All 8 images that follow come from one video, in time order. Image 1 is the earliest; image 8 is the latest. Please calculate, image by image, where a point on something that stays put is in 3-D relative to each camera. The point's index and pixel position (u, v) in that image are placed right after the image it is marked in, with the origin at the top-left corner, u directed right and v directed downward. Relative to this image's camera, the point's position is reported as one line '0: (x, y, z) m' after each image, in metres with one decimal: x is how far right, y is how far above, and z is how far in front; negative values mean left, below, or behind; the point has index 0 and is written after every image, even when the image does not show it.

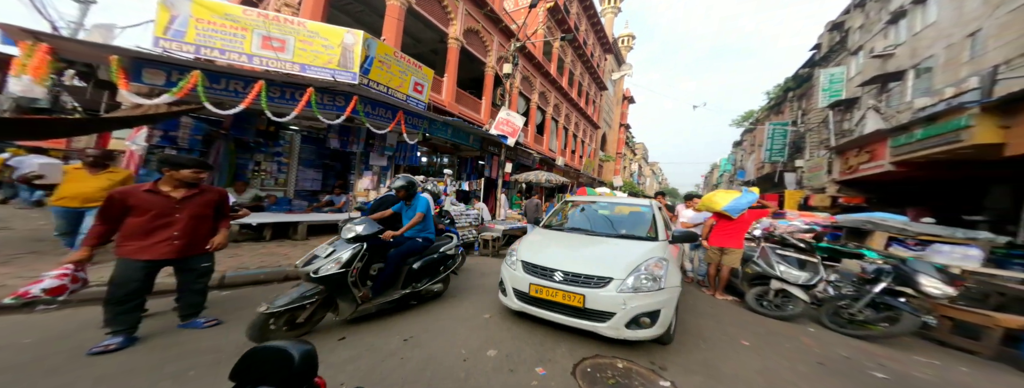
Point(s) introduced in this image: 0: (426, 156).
0: (-2.7, +1.1, +8.1) m
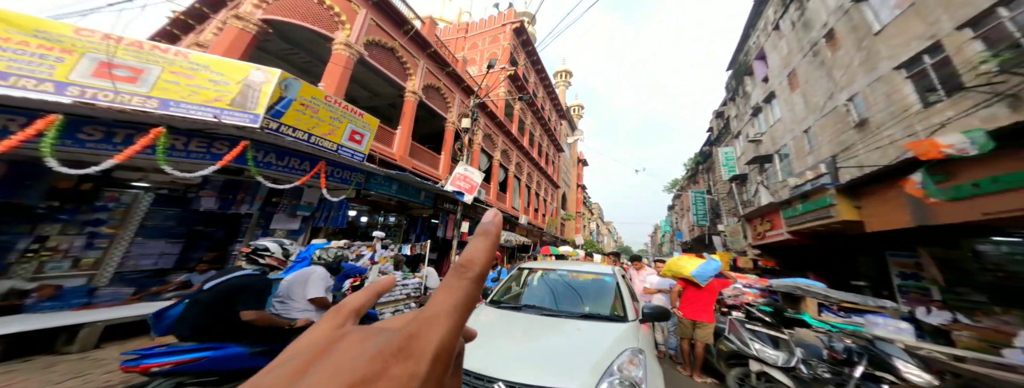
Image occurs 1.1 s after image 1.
0: (-4.0, -0.5, +7.4) m
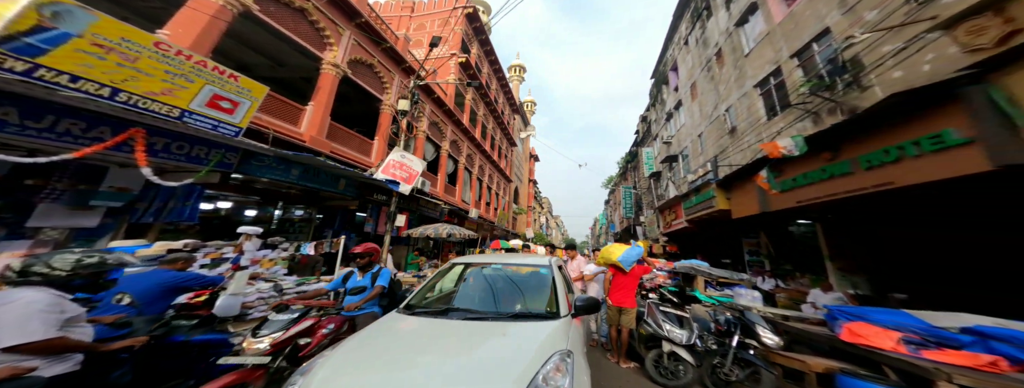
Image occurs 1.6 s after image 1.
0: (-5.6, -0.3, +6.2) m
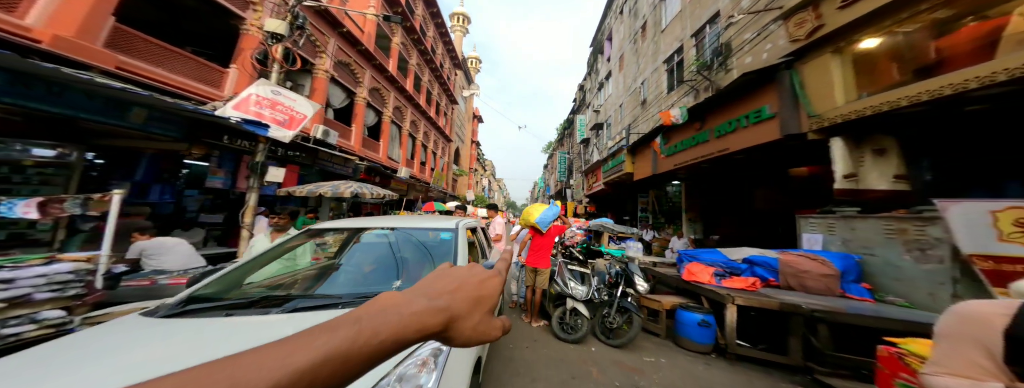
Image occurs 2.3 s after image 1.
0: (-7.4, +0.8, +4.4) m
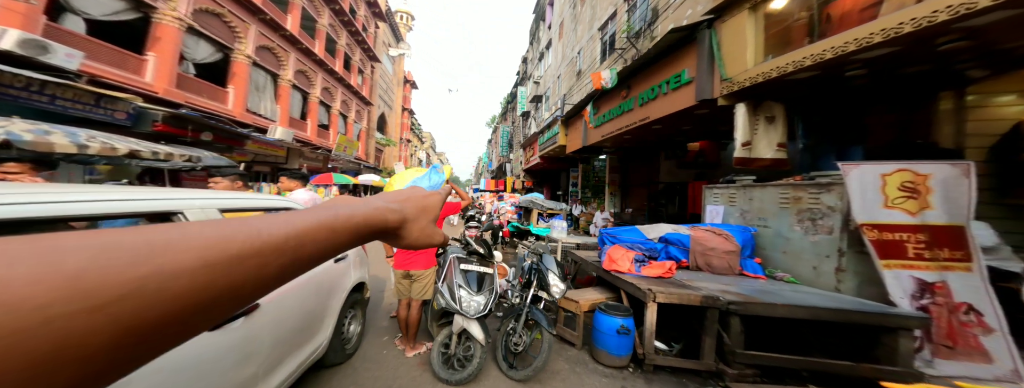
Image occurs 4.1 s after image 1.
0: (-8.8, +1.1, +0.9) m
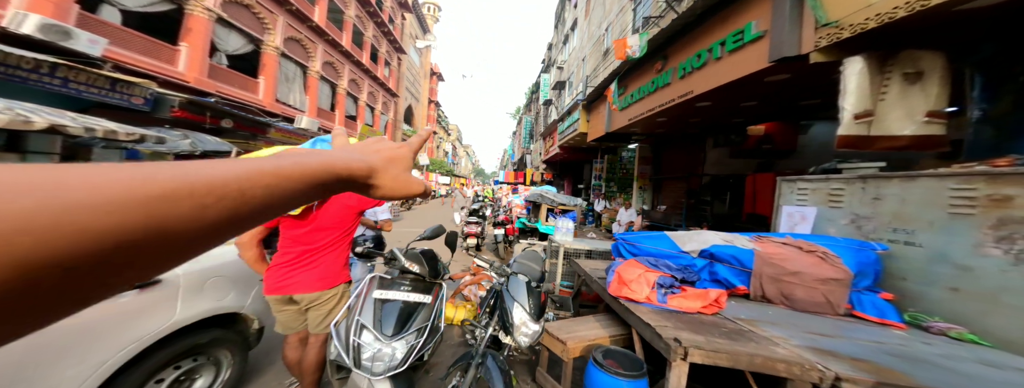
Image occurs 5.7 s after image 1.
0: (-9.3, +1.3, +1.0) m
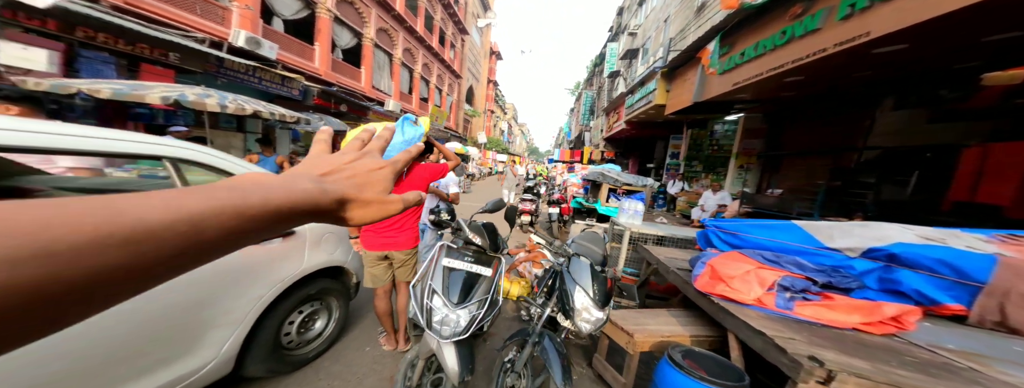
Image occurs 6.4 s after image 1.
0: (-8.8, +1.7, +2.5) m
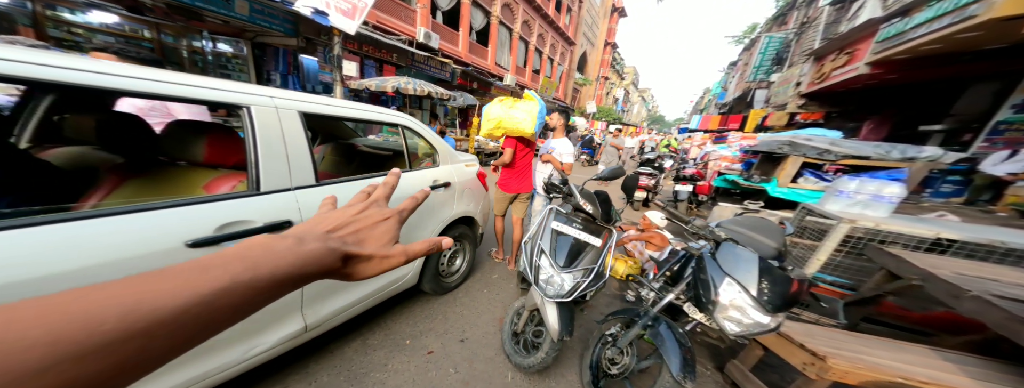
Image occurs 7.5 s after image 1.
0: (-6.9, +2.7, +5.4) m
